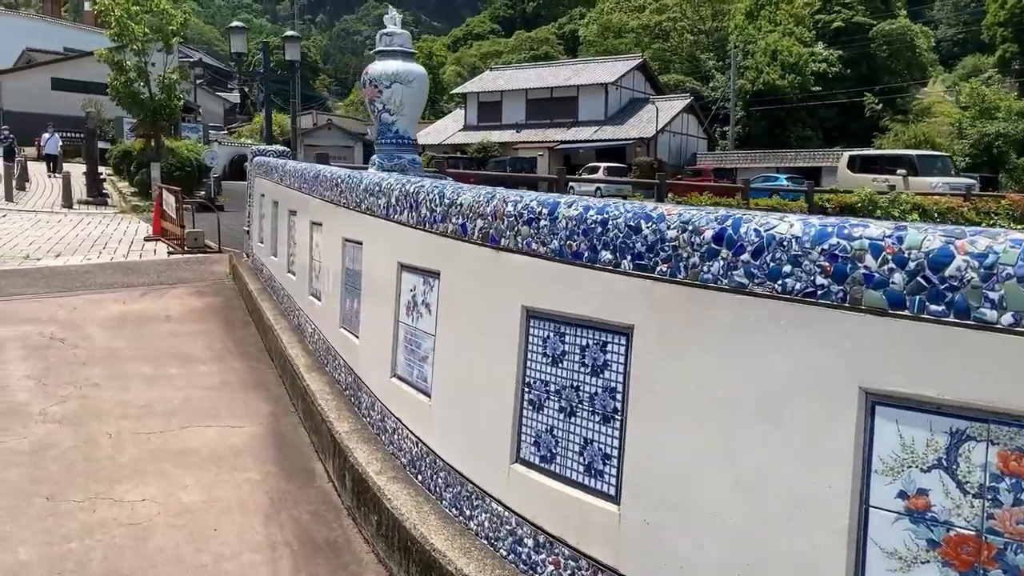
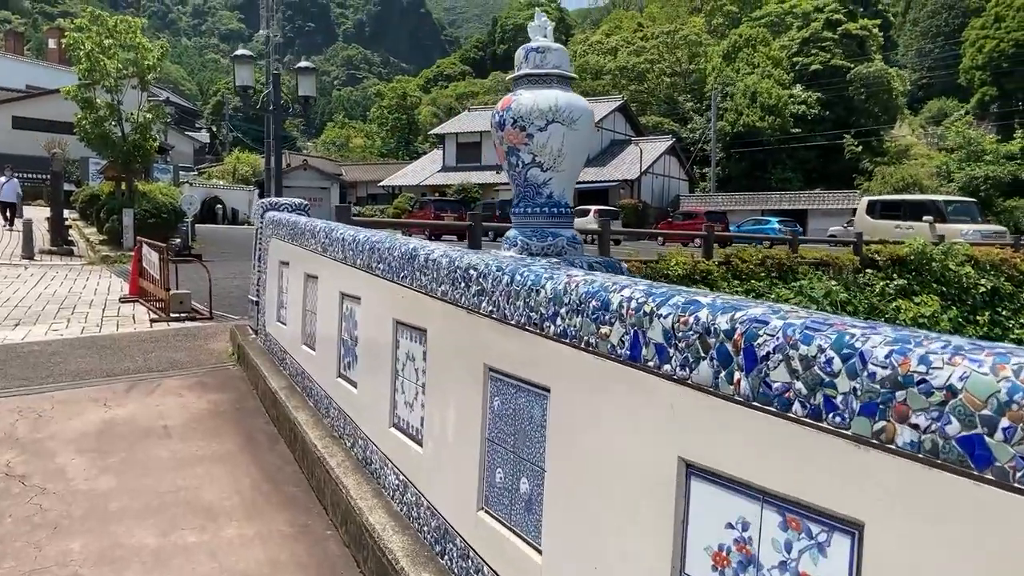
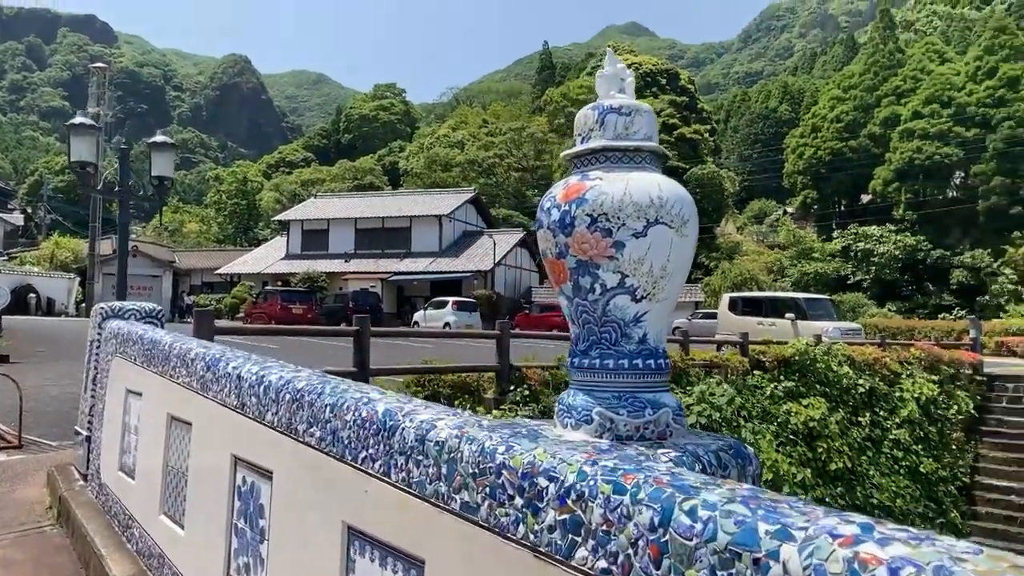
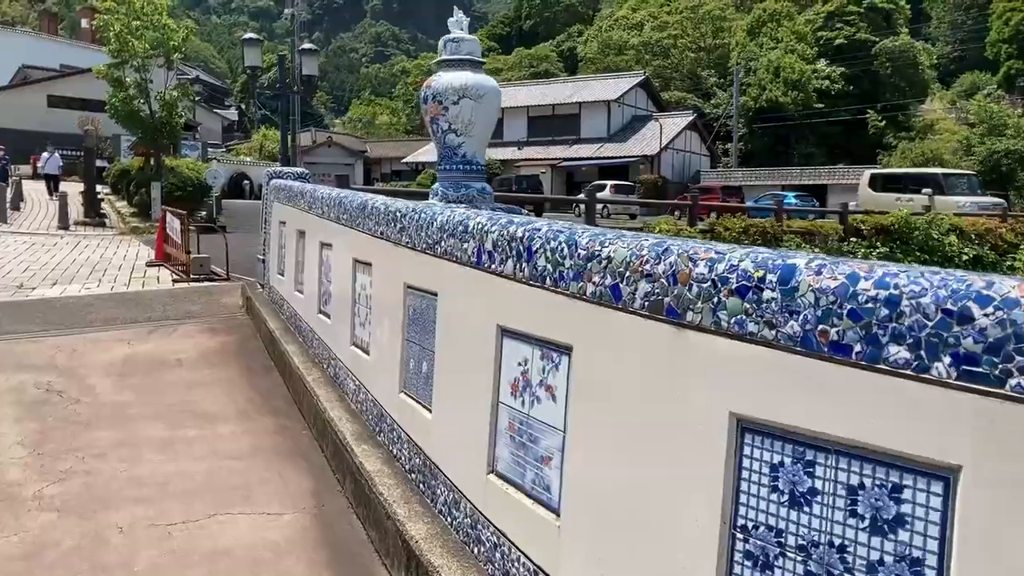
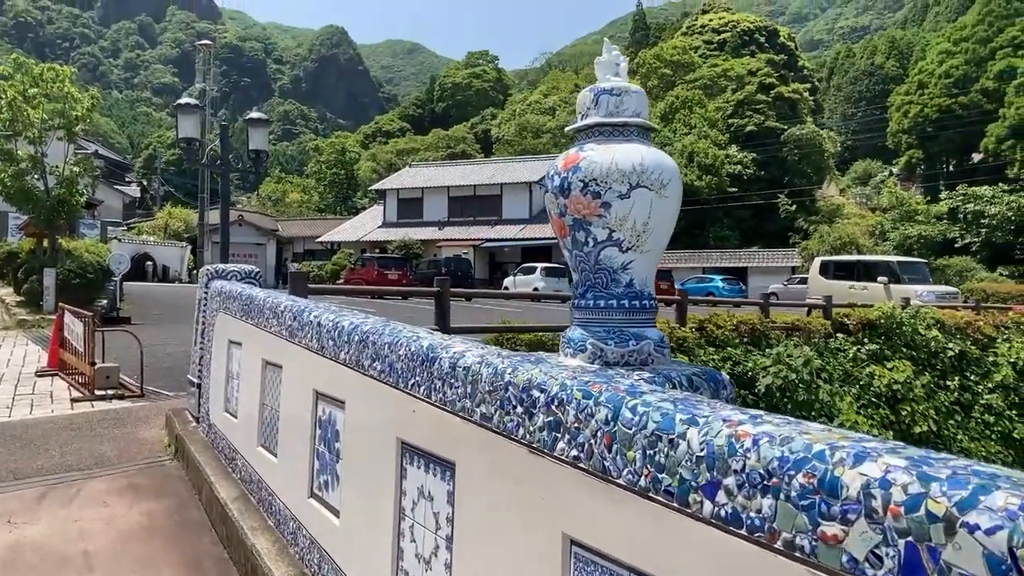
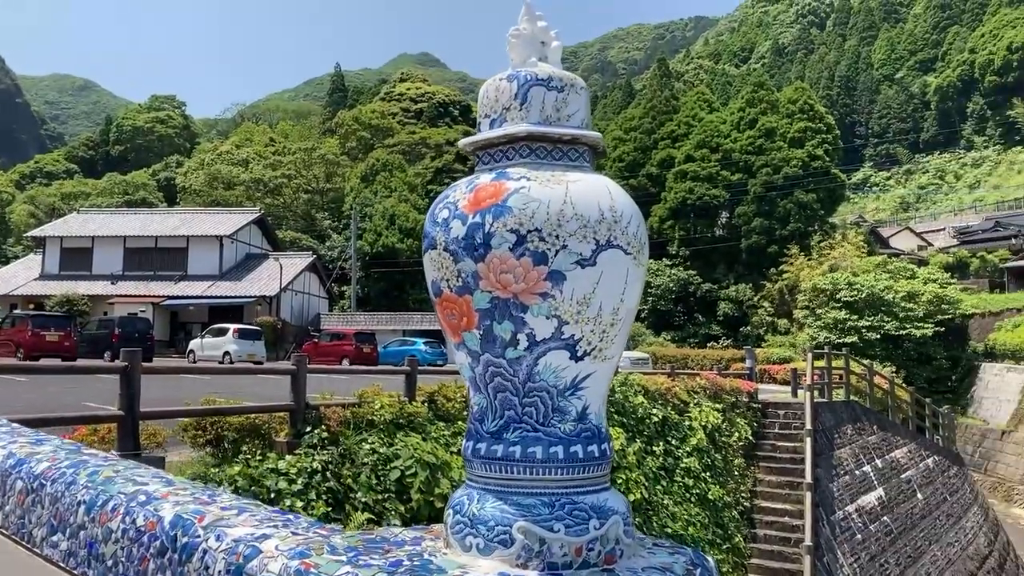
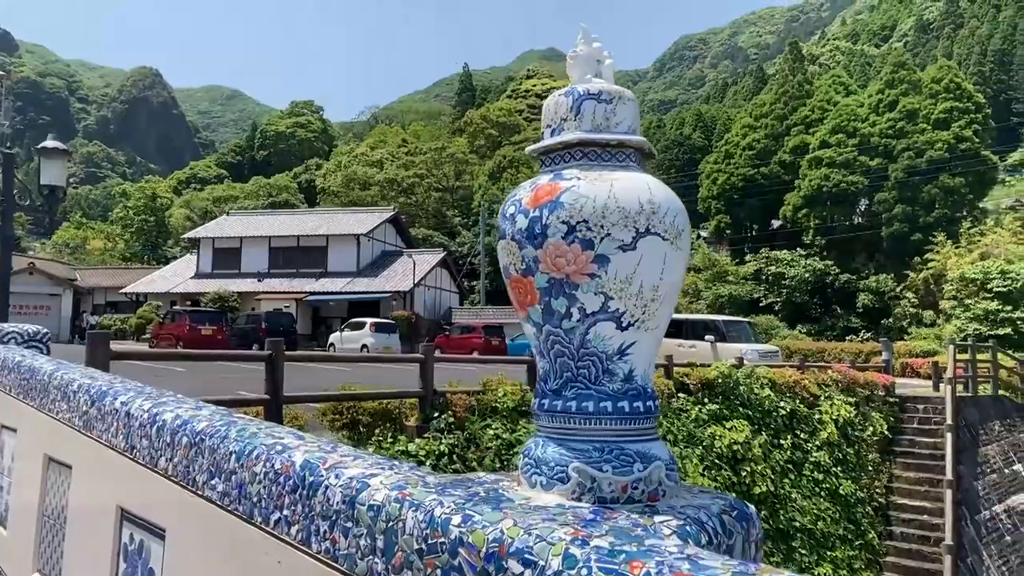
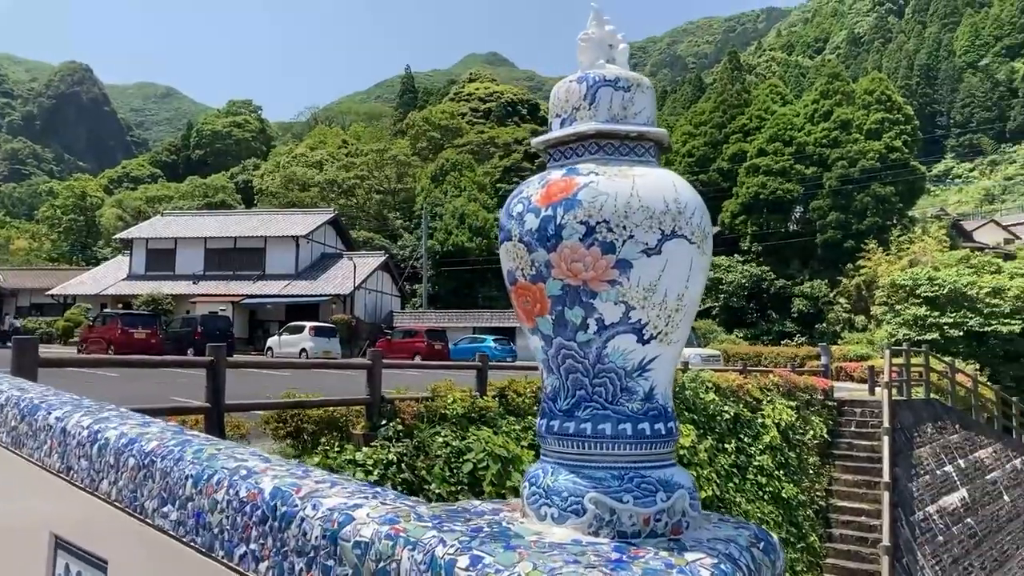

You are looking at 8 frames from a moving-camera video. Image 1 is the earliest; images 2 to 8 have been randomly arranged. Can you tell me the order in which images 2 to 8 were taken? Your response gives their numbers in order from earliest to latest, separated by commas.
4, 2, 5, 3, 7, 8, 6
